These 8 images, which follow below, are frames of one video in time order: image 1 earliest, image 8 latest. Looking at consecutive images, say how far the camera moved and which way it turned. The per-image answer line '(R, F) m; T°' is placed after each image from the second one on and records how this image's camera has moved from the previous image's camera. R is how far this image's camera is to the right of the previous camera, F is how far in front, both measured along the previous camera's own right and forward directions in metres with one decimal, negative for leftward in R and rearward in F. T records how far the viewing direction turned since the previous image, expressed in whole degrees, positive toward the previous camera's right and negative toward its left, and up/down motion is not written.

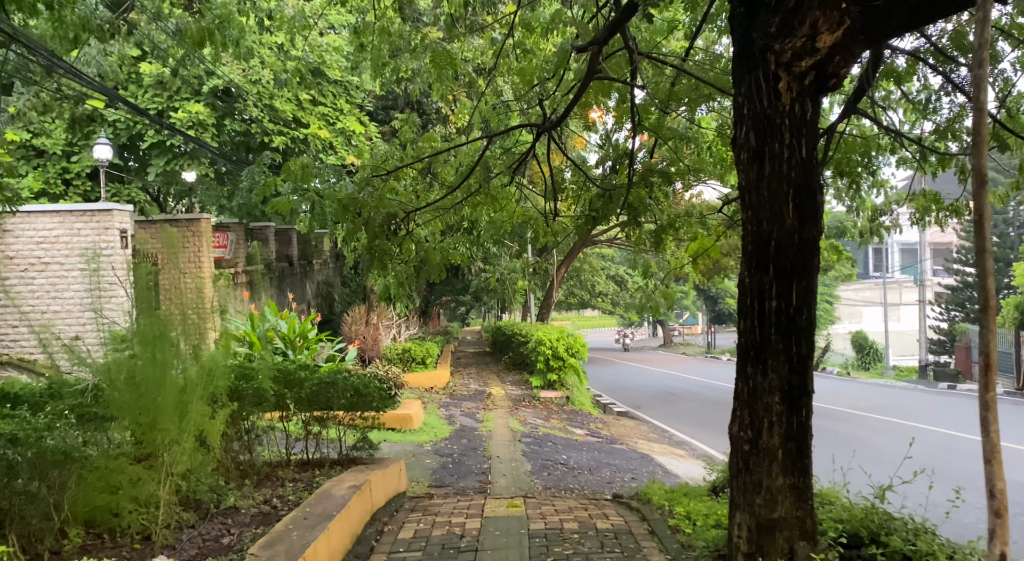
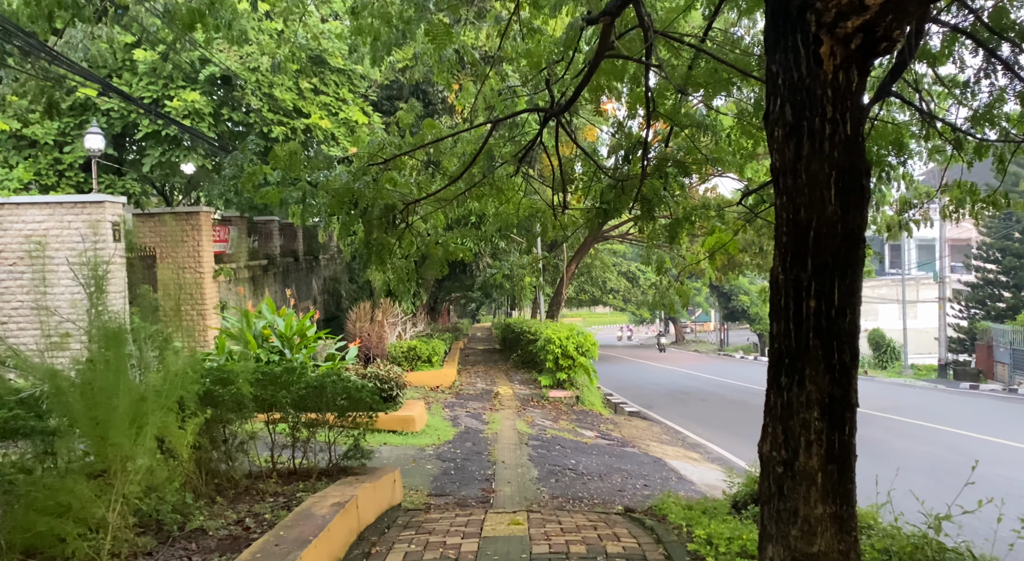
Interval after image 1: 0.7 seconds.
(0.0, +0.4) m; -1°
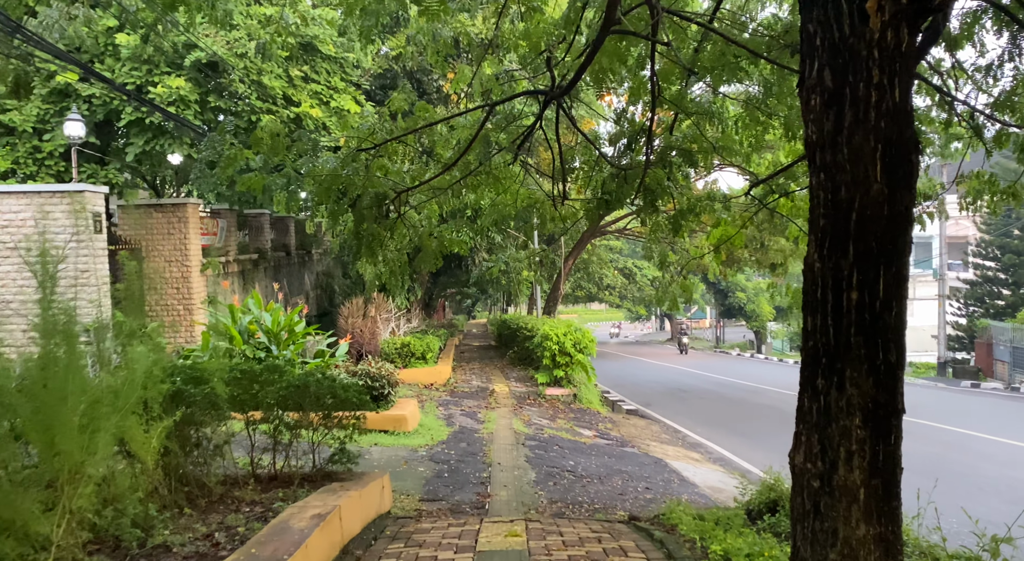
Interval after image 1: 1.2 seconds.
(0.0, +0.3) m; 0°
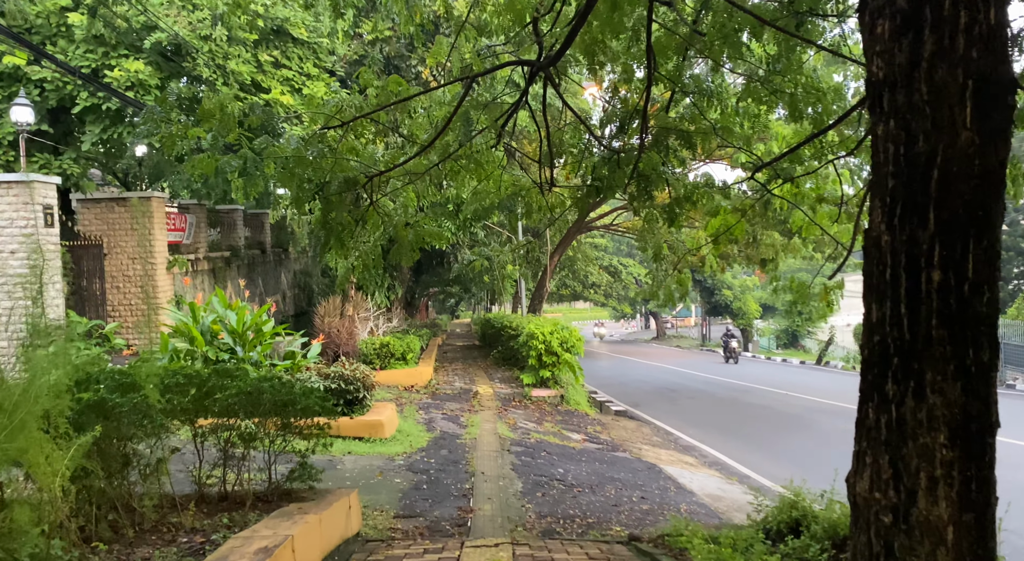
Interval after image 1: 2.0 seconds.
(0.0, +0.6) m; +1°
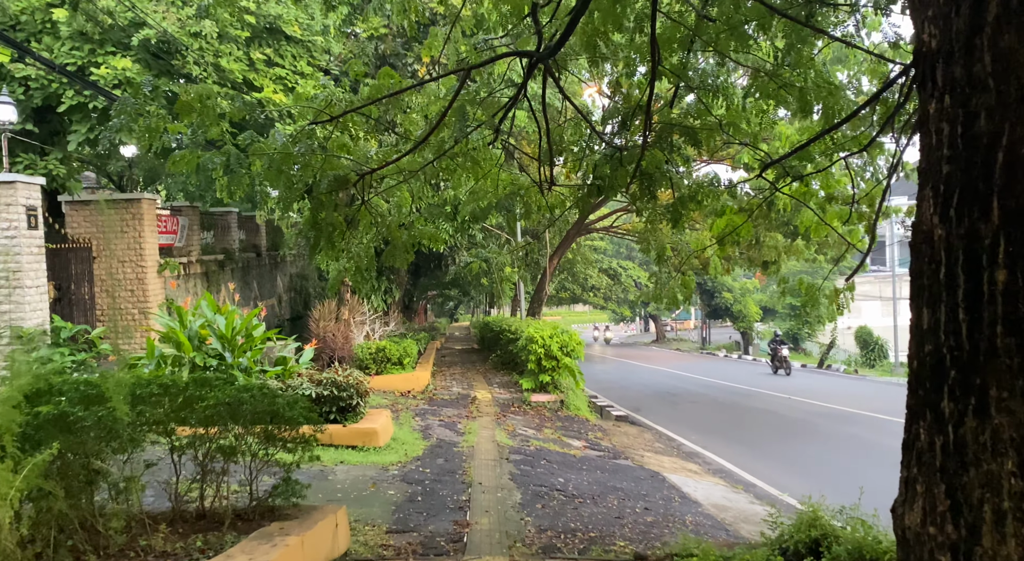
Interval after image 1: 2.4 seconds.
(0.0, +0.3) m; 0°
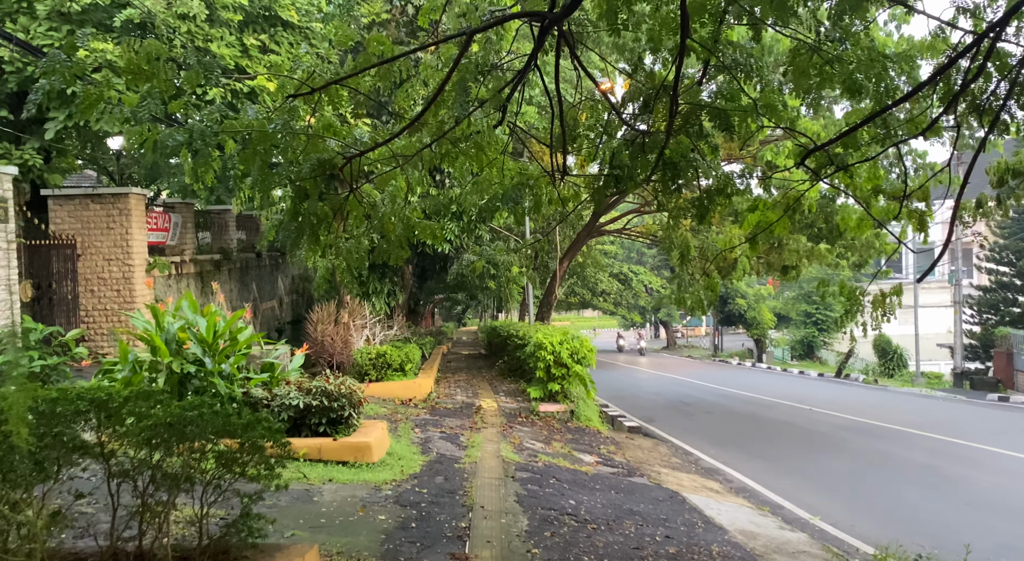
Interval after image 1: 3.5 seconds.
(0.0, +0.7) m; -1°
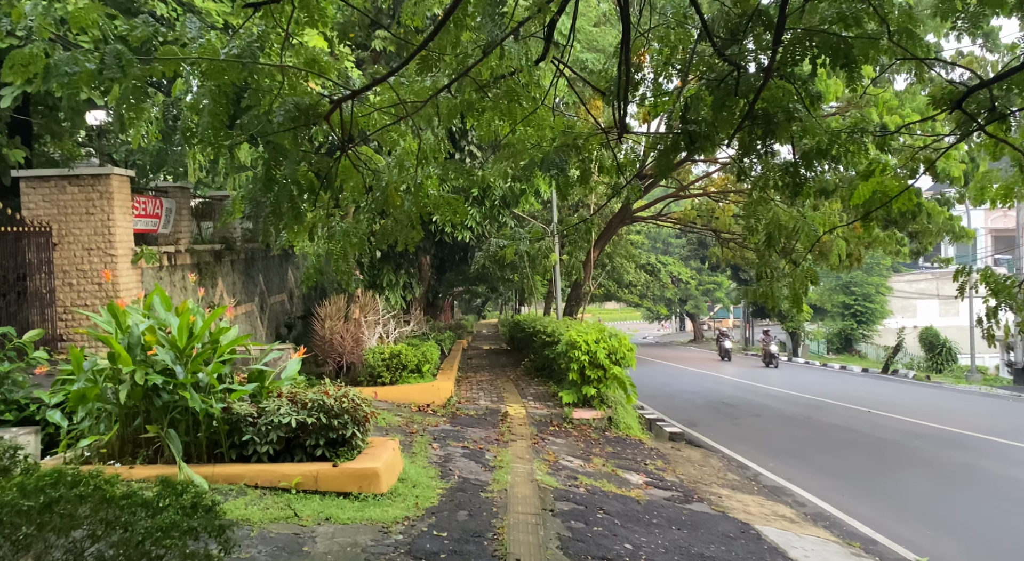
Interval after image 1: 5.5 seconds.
(-0.1, +1.3) m; -1°
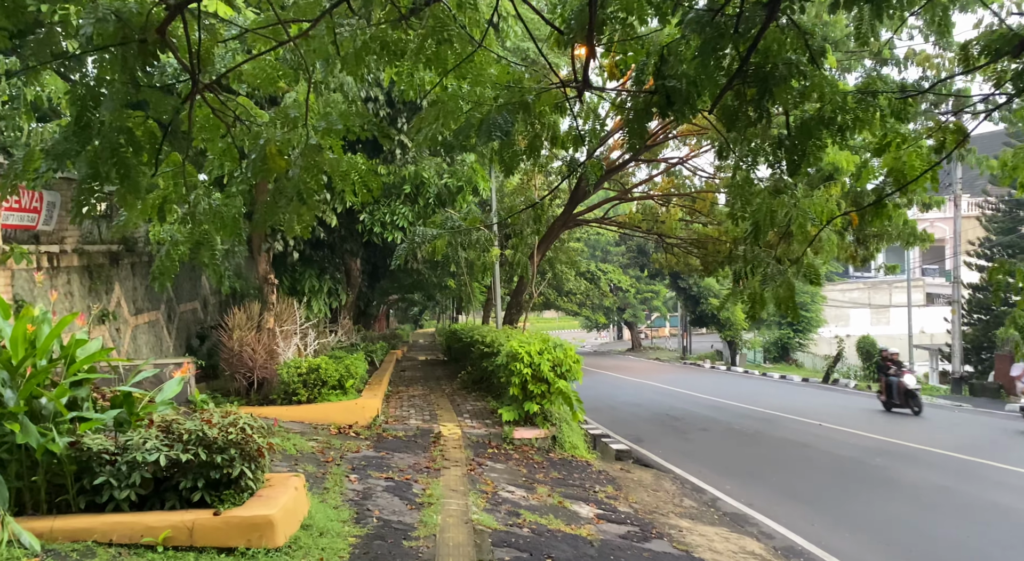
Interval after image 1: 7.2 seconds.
(0.0, +1.1) m; +4°
